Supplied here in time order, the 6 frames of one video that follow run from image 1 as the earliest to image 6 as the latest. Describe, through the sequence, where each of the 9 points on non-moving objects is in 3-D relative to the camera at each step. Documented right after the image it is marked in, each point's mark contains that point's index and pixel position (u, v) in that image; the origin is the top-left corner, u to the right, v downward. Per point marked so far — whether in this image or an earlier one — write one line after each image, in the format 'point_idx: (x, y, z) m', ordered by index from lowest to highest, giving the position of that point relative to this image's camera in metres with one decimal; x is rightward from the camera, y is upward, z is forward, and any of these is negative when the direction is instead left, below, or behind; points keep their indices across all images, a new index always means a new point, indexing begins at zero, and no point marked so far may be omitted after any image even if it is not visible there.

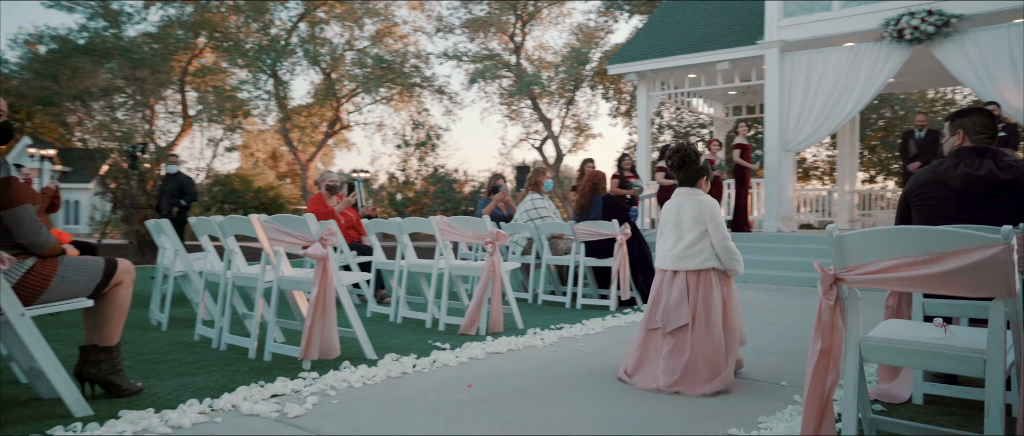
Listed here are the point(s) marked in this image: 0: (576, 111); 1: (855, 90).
0: (+1.7, +2.9, +19.1) m
1: (+4.9, +1.8, +9.9) m
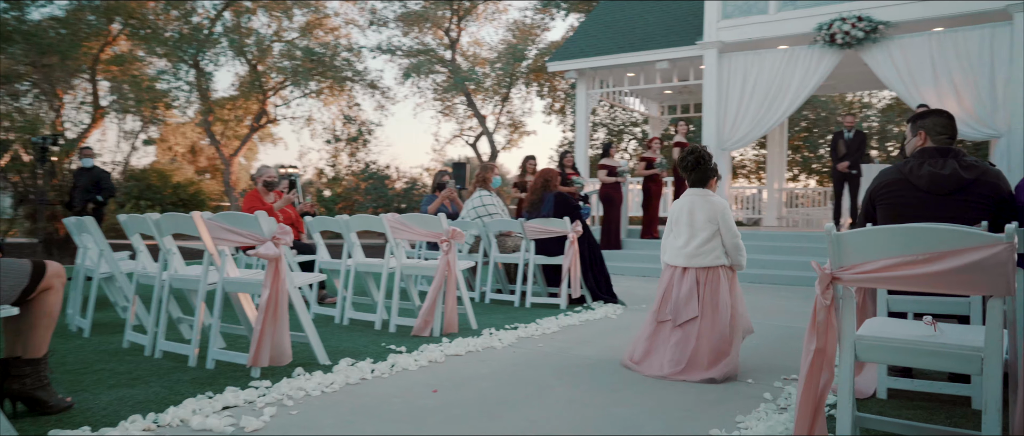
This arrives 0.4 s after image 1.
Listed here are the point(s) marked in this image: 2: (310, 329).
0: (0.0, +3.0, +19.0) m
1: (+4.1, +1.9, +10.2) m
2: (-0.9, -0.5, +3.2) m
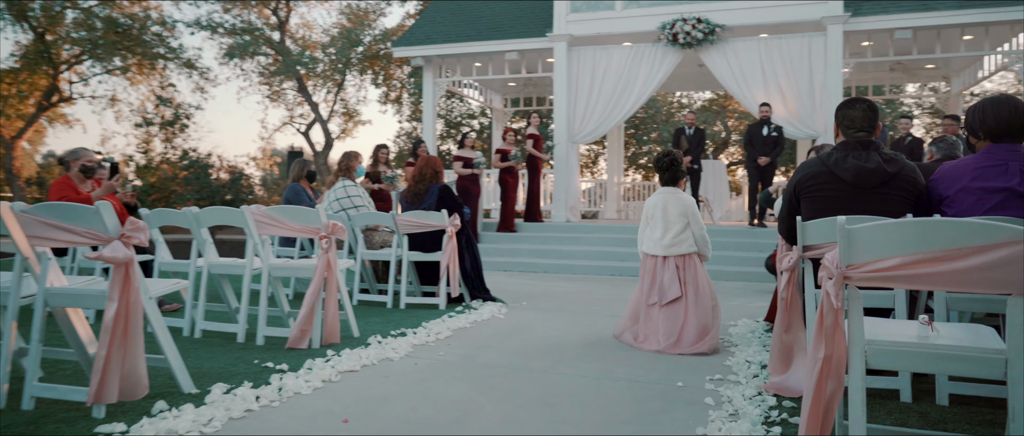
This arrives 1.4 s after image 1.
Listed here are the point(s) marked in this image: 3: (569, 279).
0: (-4.2, +3.2, +18.1) m
1: (+1.9, +2.0, +10.5) m
2: (-1.2, -0.5, +2.5) m
3: (+0.6, -0.7, +7.8) m
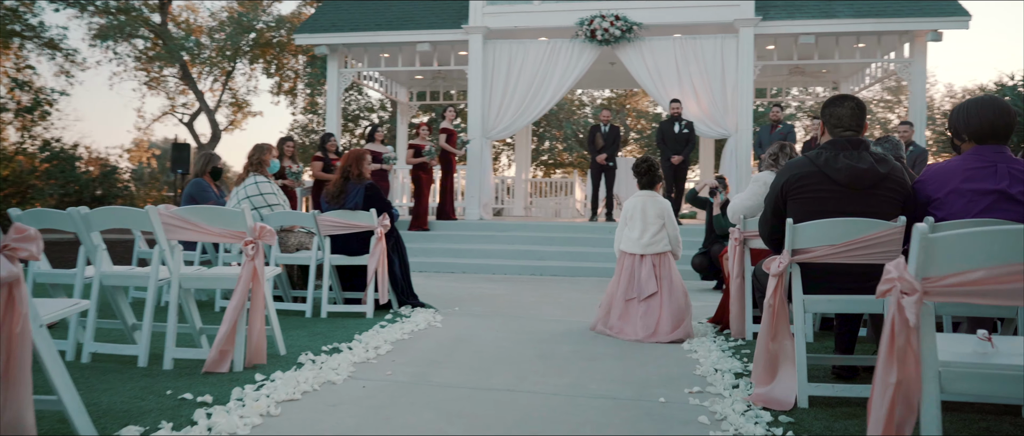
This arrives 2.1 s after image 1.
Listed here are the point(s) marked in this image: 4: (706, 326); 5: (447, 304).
0: (-6.6, +3.2, +16.9) m
1: (+0.6, +2.0, +10.4) m
2: (-1.3, -0.5, +2.0) m
3: (-0.2, -0.7, +7.5) m
4: (+1.2, -0.7, +4.4) m
5: (-0.5, -0.6, +5.2) m
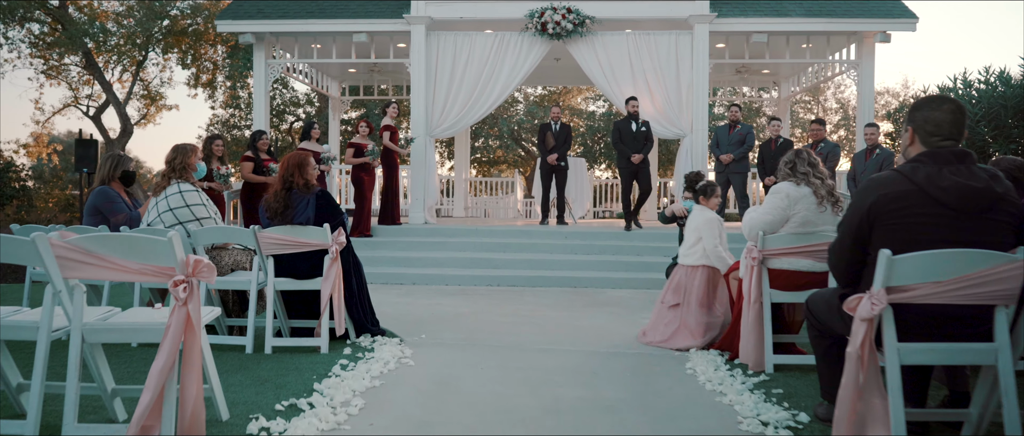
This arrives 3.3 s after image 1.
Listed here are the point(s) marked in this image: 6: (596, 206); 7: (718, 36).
0: (-8.0, +3.2, +15.5) m
1: (-0.1, +2.0, +9.8) m
2: (-1.1, -0.6, +1.3) m
3: (-0.6, -0.7, +6.8) m
4: (+1.1, -0.8, +3.9) m
5: (-0.7, -0.7, +4.6) m
6: (+1.8, +0.3, +14.8) m
7: (+3.0, +2.6, +10.2) m
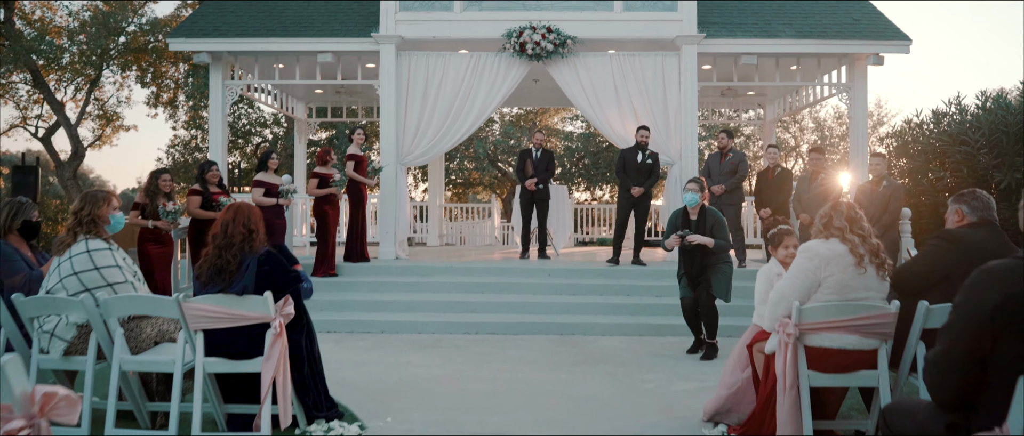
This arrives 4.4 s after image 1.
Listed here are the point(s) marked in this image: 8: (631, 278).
0: (-8.5, +2.6, +14.6) m
1: (-0.5, +1.5, +9.1) m
2: (-1.1, -0.8, +0.5) m
3: (-0.8, -1.1, +6.1) m
4: (+1.0, -1.0, +3.3) m
5: (-0.8, -1.0, +3.8) m
6: (+1.3, -0.3, +14.2) m
7: (+2.7, +2.2, +9.7) m
8: (+1.3, -0.7, +7.8) m
